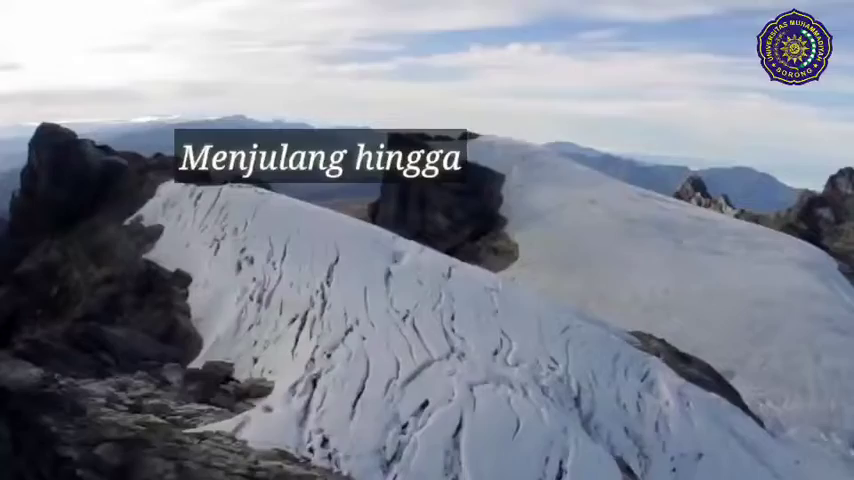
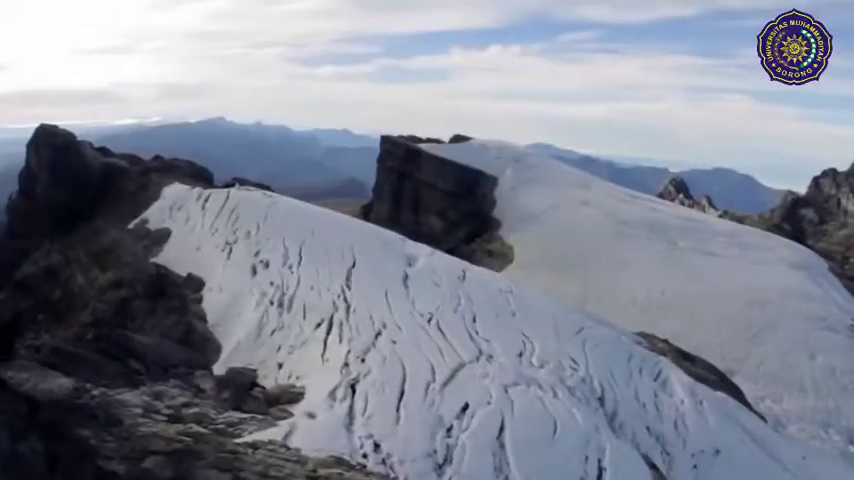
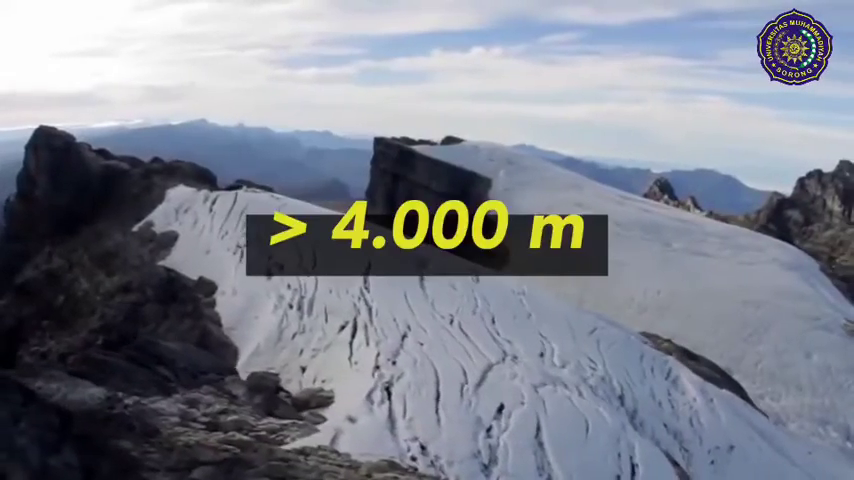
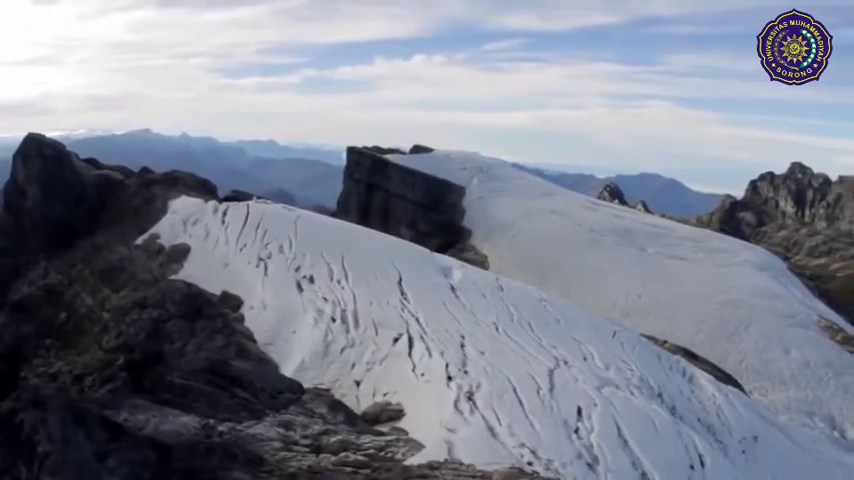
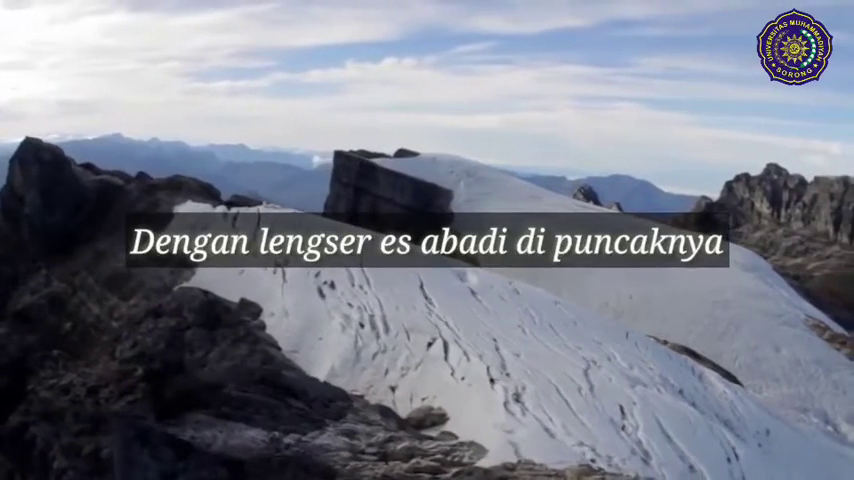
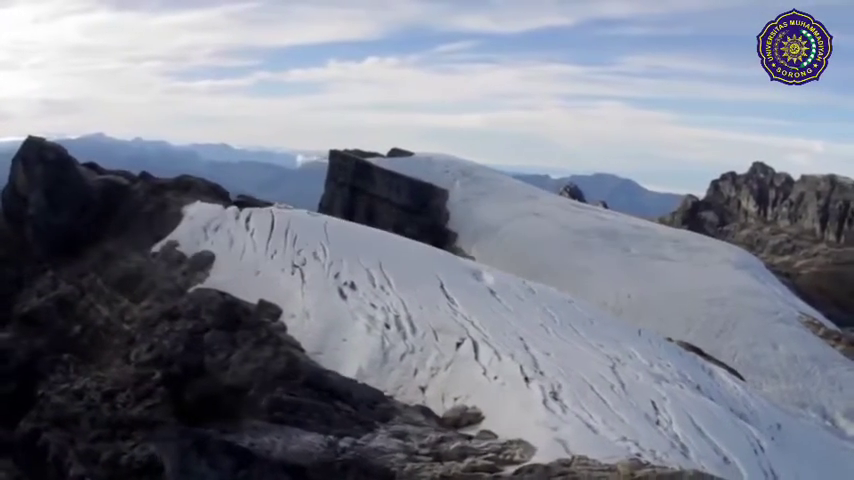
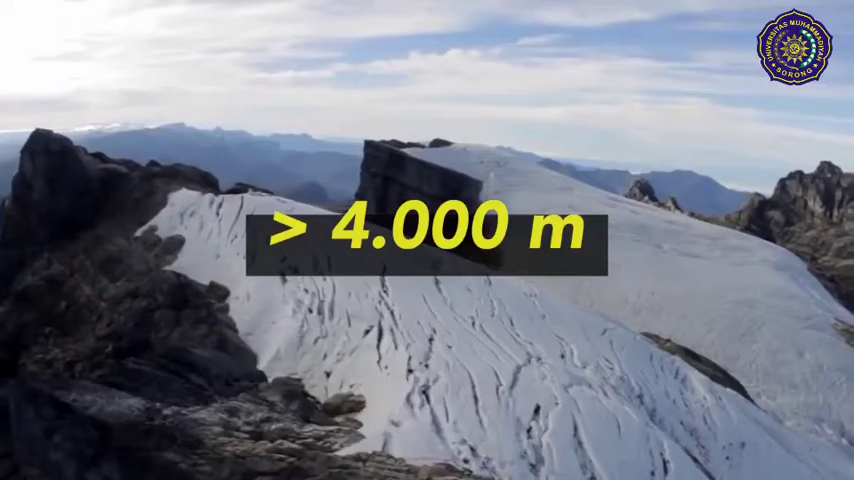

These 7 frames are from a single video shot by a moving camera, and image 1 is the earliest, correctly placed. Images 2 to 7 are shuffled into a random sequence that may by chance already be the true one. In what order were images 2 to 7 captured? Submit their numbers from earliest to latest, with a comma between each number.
2, 3, 7, 4, 5, 6
